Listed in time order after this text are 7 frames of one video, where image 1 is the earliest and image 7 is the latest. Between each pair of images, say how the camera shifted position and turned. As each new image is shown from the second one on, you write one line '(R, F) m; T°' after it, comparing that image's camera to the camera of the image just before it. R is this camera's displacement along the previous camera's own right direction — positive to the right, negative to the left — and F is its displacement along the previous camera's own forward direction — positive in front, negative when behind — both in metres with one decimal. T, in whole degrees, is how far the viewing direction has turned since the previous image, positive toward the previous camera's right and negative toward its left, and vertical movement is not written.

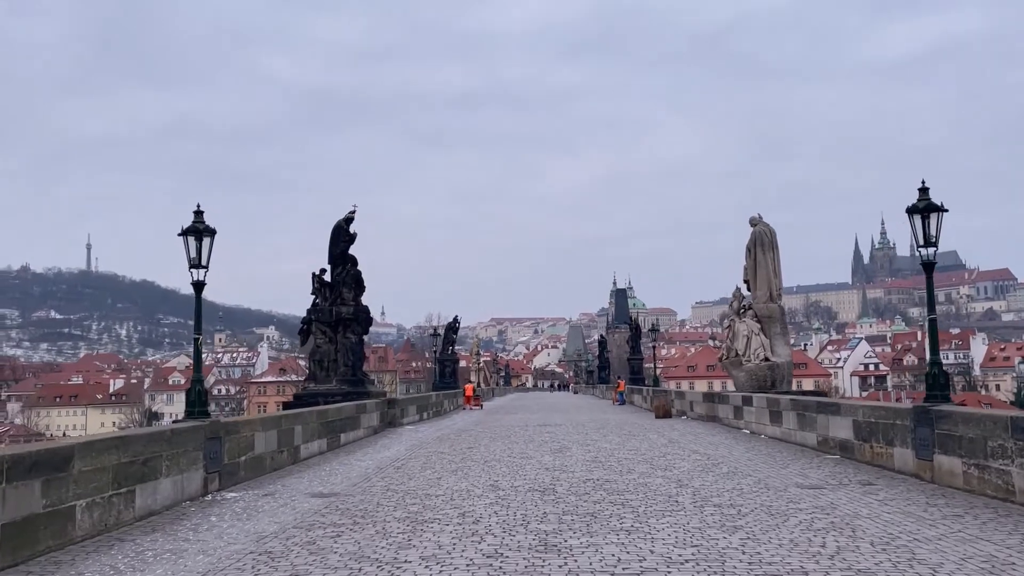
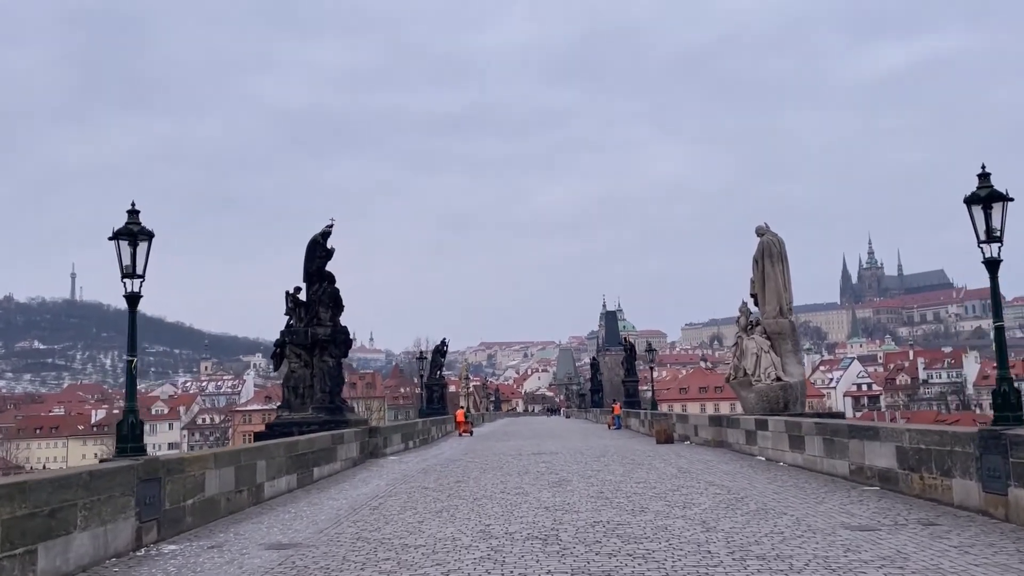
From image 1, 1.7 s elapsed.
(0.0, +1.4) m; +1°
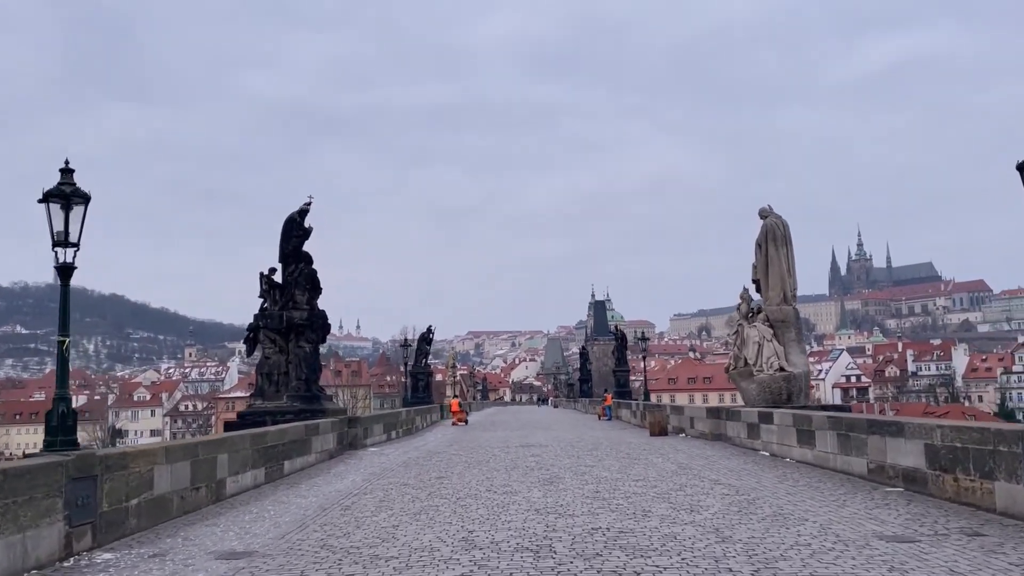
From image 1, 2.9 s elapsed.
(0.0, +1.0) m; +1°
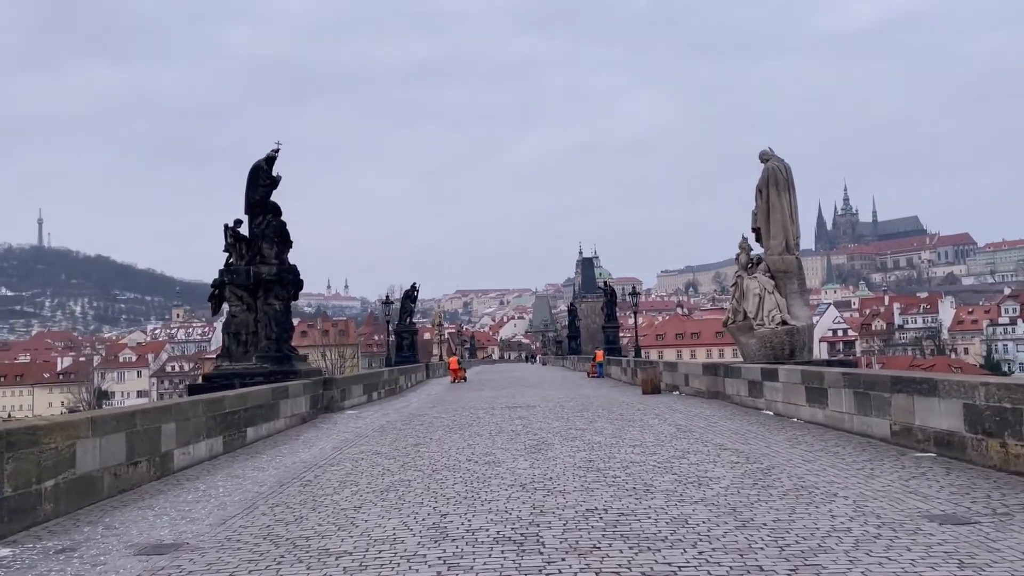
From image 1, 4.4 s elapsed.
(+0.1, +1.1) m; +1°
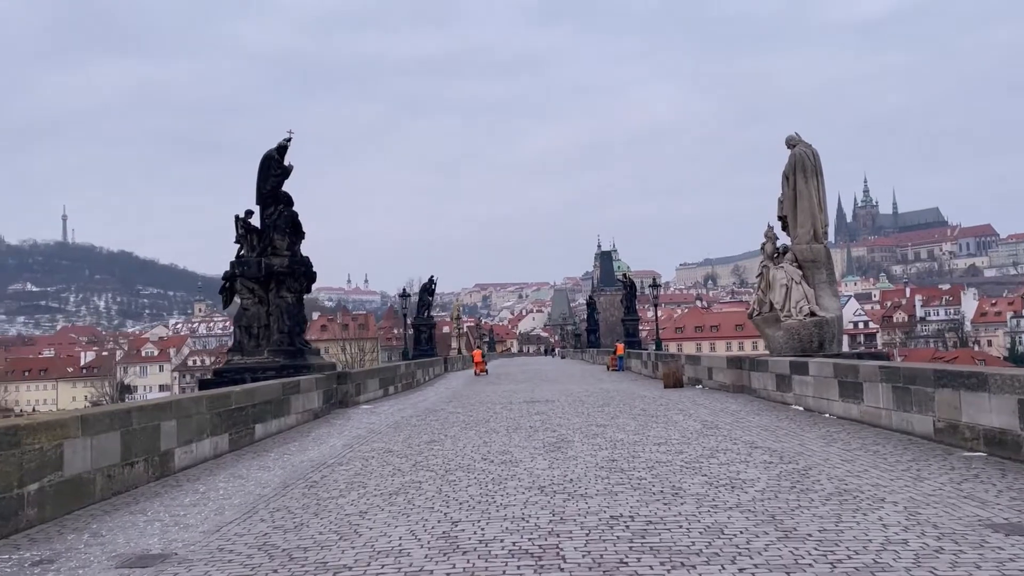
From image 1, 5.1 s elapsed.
(0.0, +0.5) m; -1°
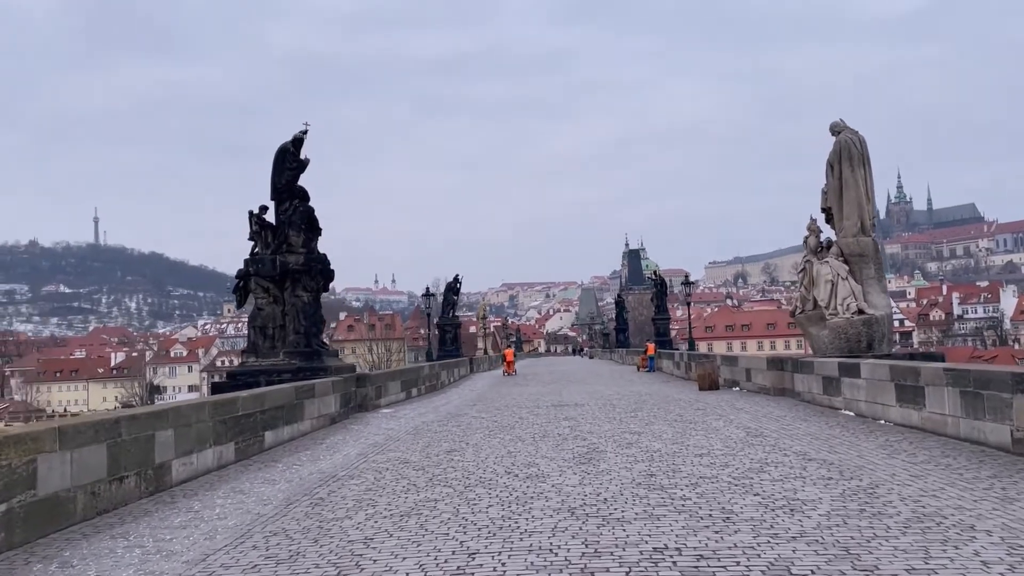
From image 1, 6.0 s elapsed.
(0.0, +0.8) m; -2°
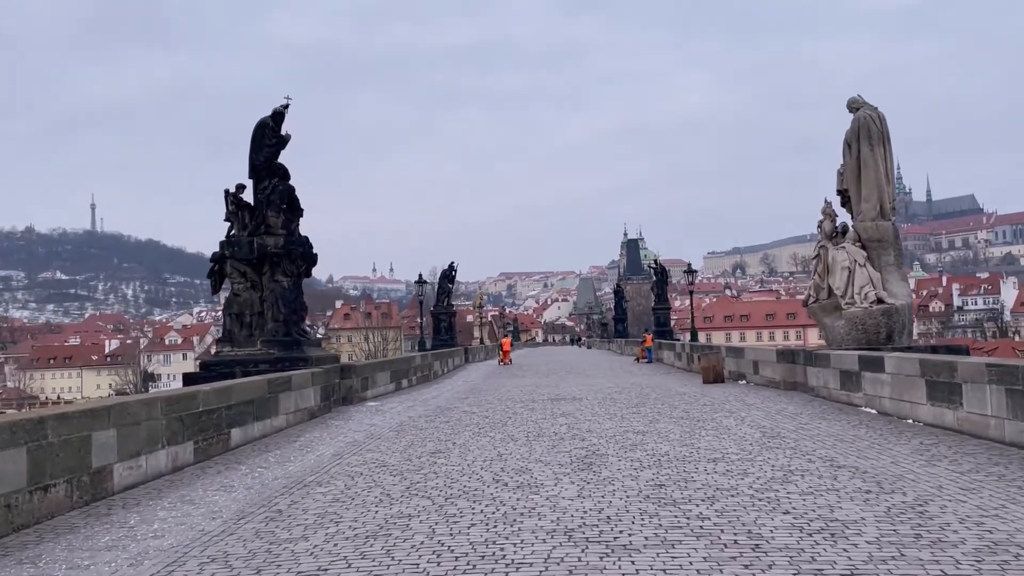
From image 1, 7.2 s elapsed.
(+0.1, +0.9) m; 0°
